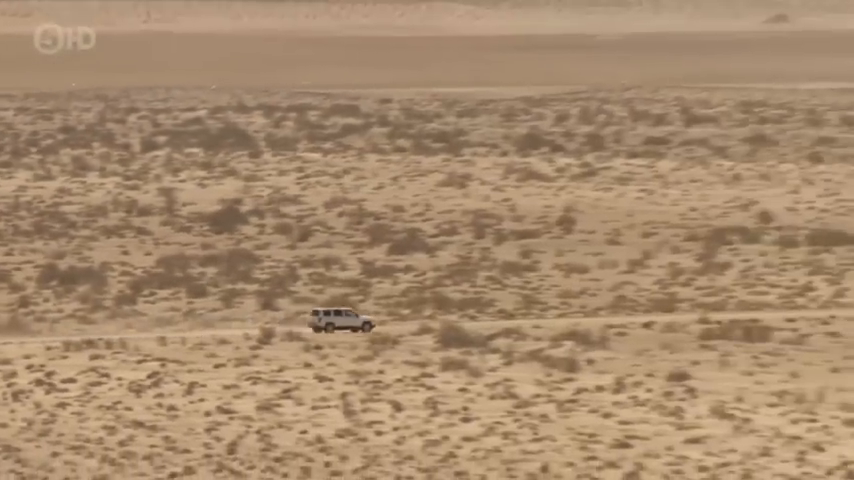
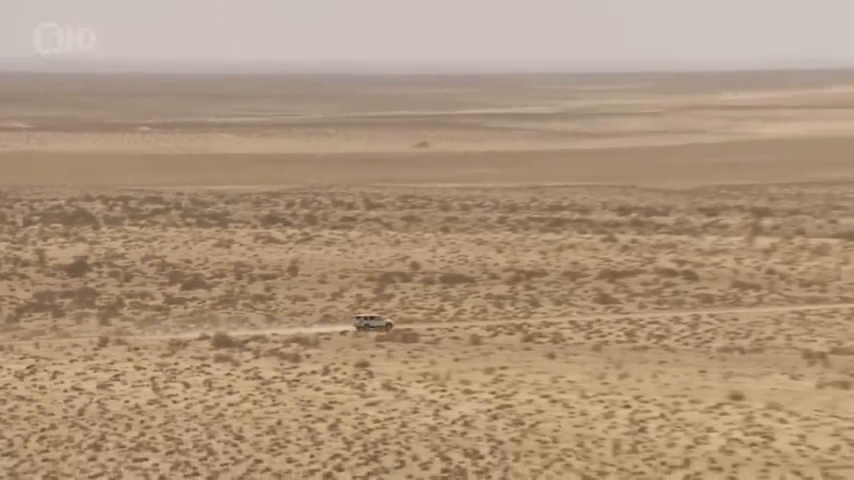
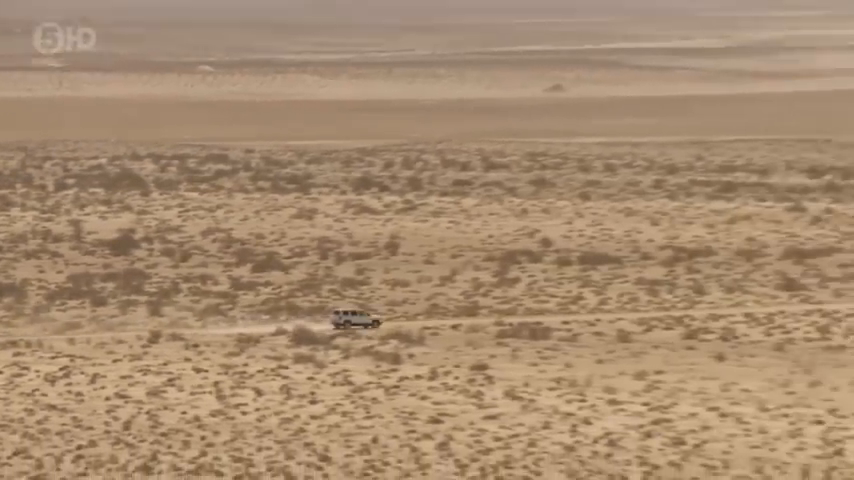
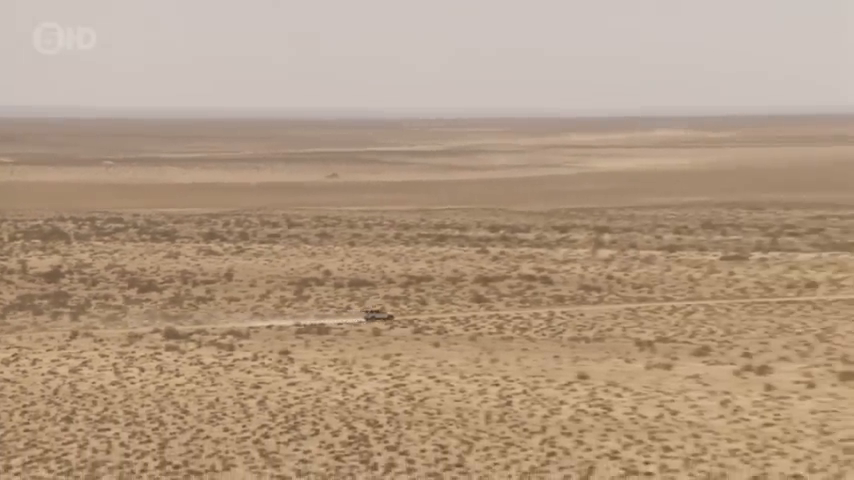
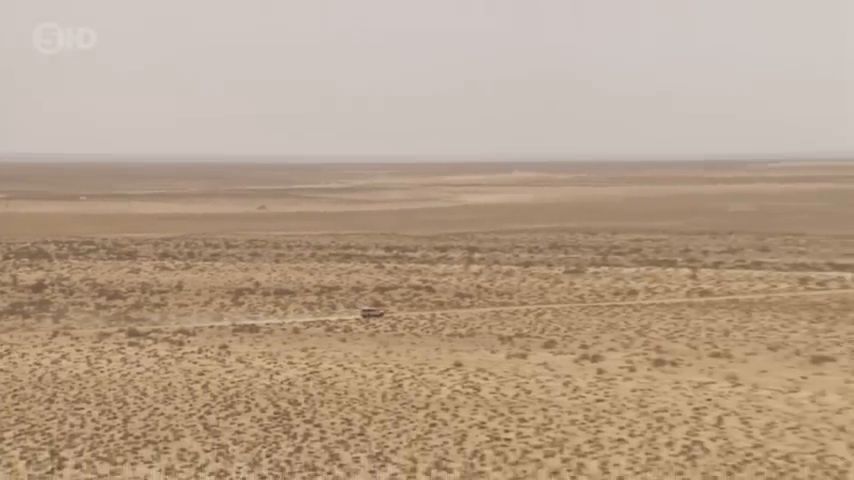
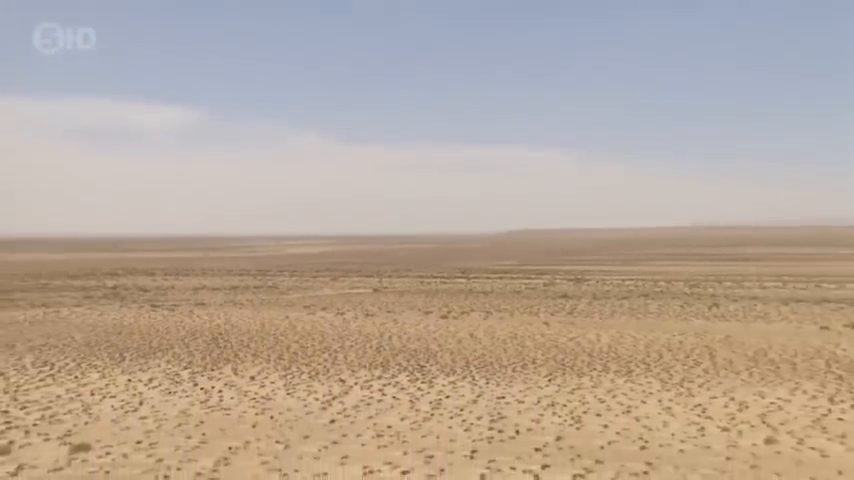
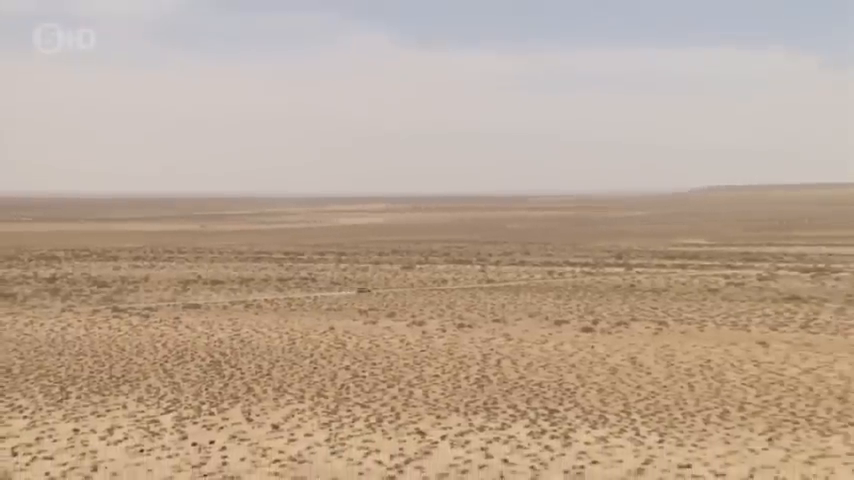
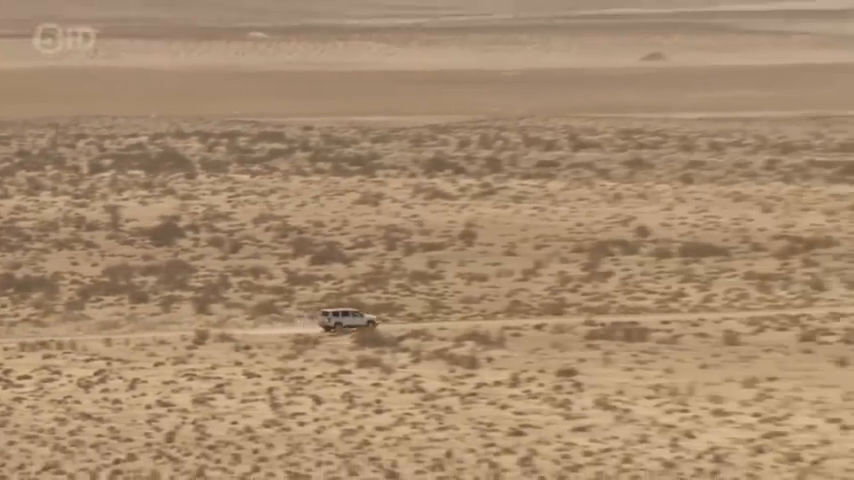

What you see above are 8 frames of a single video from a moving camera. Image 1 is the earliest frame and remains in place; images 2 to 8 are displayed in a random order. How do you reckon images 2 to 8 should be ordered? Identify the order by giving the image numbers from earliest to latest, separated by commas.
8, 3, 2, 4, 5, 7, 6
